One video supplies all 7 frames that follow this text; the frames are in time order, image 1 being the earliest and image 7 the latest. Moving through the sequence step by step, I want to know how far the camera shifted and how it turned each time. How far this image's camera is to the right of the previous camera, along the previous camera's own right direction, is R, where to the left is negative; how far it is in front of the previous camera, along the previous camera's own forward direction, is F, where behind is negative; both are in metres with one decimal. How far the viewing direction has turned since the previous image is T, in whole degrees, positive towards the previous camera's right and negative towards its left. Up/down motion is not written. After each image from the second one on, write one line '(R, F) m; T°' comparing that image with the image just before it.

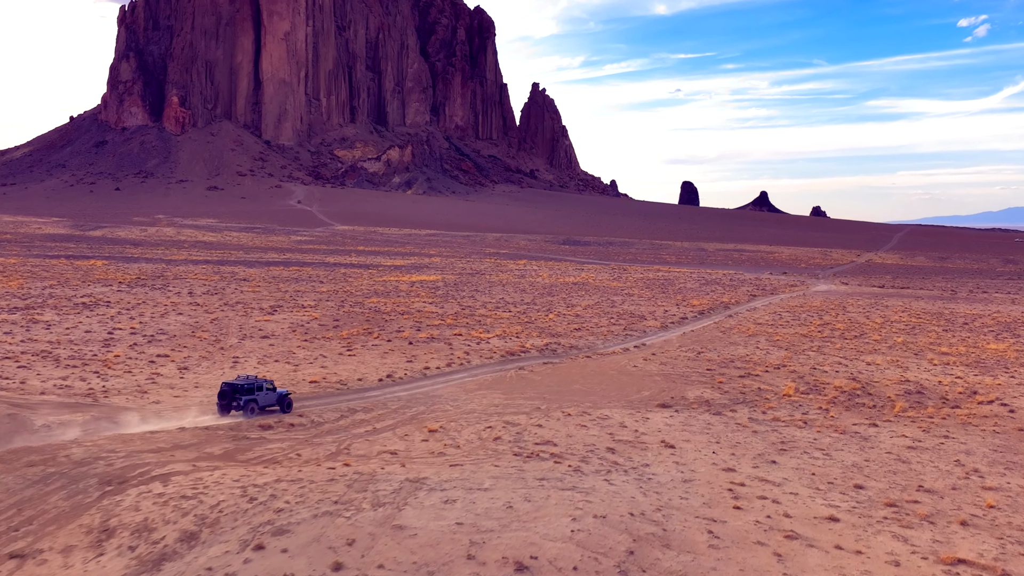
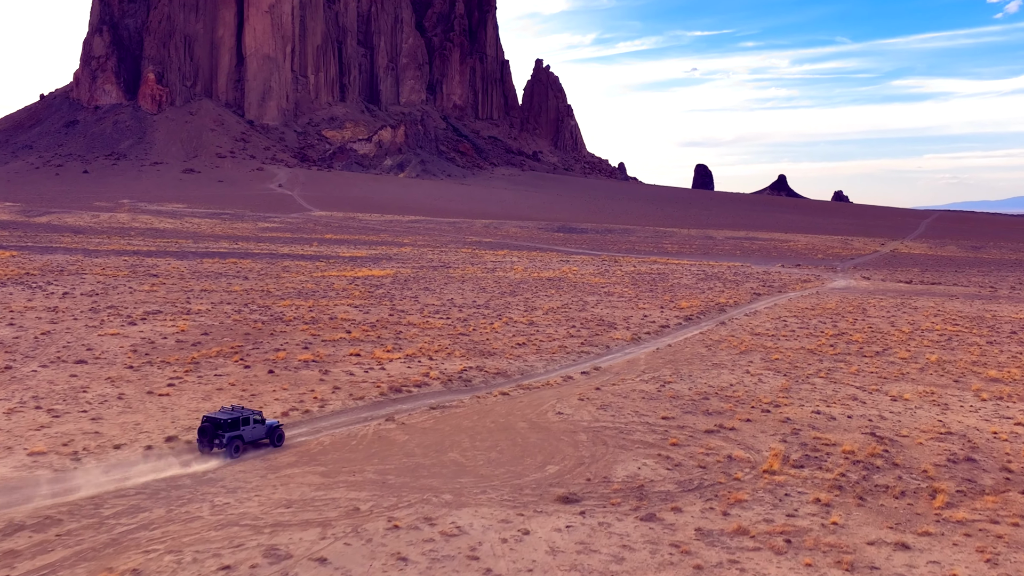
(+1.2, +5.3) m; -1°
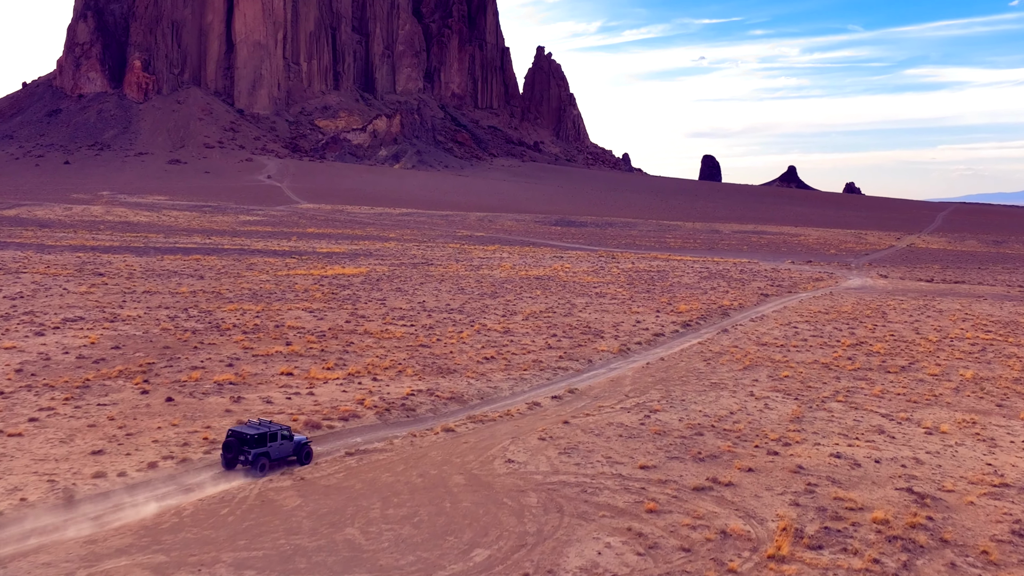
(+0.5, +2.7) m; 0°
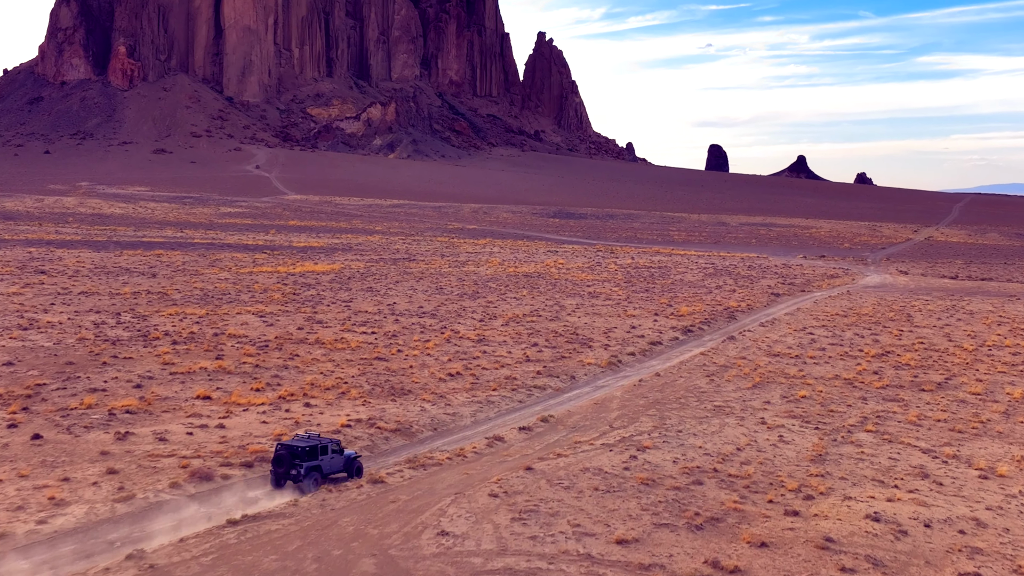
(+0.4, +2.5) m; 0°
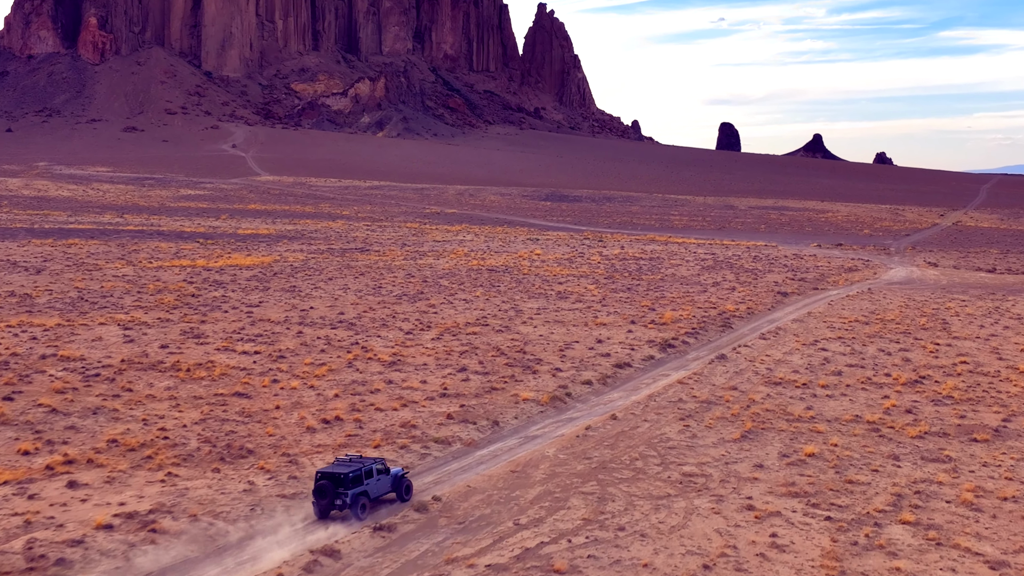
(+0.8, +3.9) m; -1°
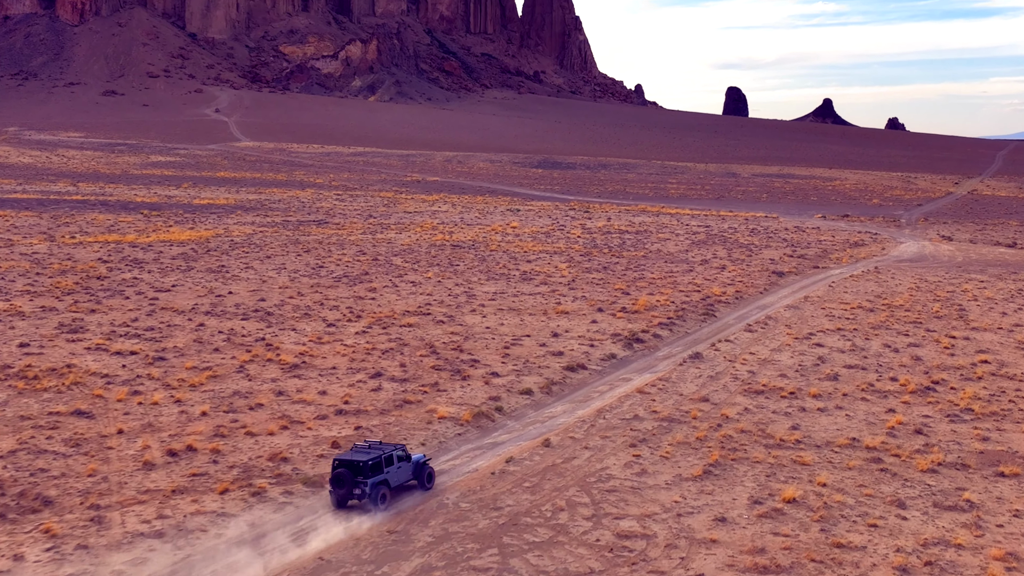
(+0.6, +2.3) m; 0°
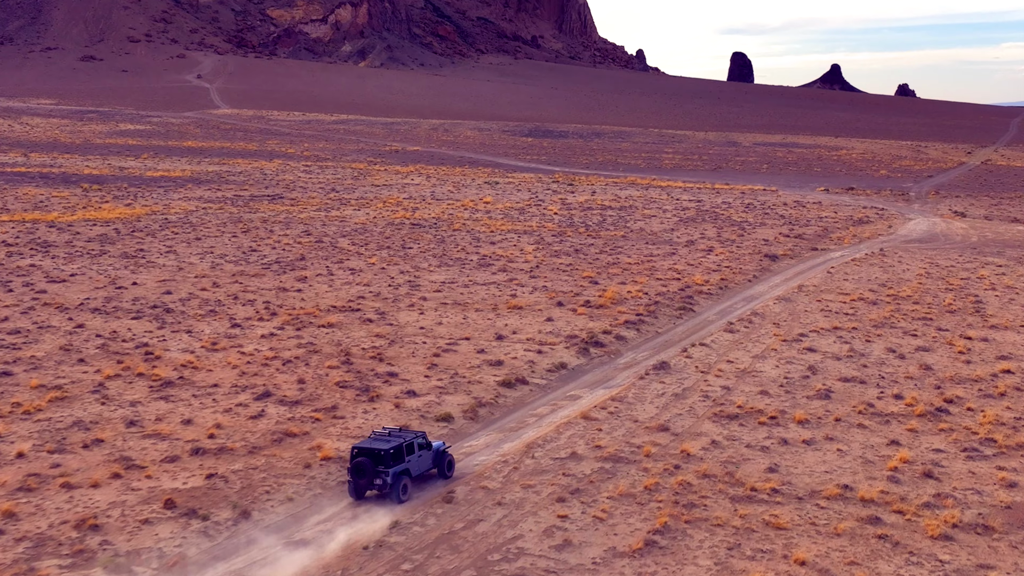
(+0.5, +2.0) m; 0°
